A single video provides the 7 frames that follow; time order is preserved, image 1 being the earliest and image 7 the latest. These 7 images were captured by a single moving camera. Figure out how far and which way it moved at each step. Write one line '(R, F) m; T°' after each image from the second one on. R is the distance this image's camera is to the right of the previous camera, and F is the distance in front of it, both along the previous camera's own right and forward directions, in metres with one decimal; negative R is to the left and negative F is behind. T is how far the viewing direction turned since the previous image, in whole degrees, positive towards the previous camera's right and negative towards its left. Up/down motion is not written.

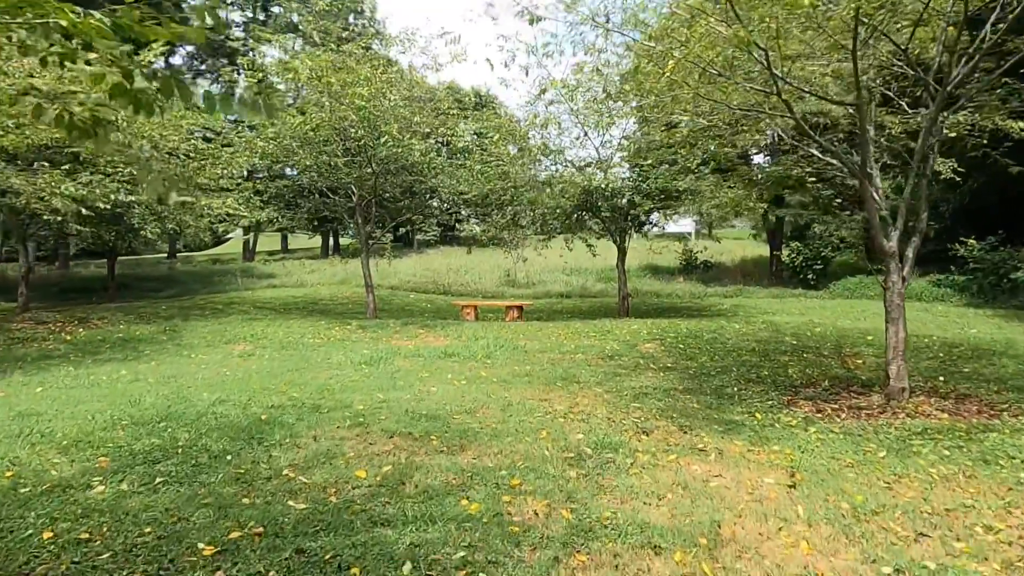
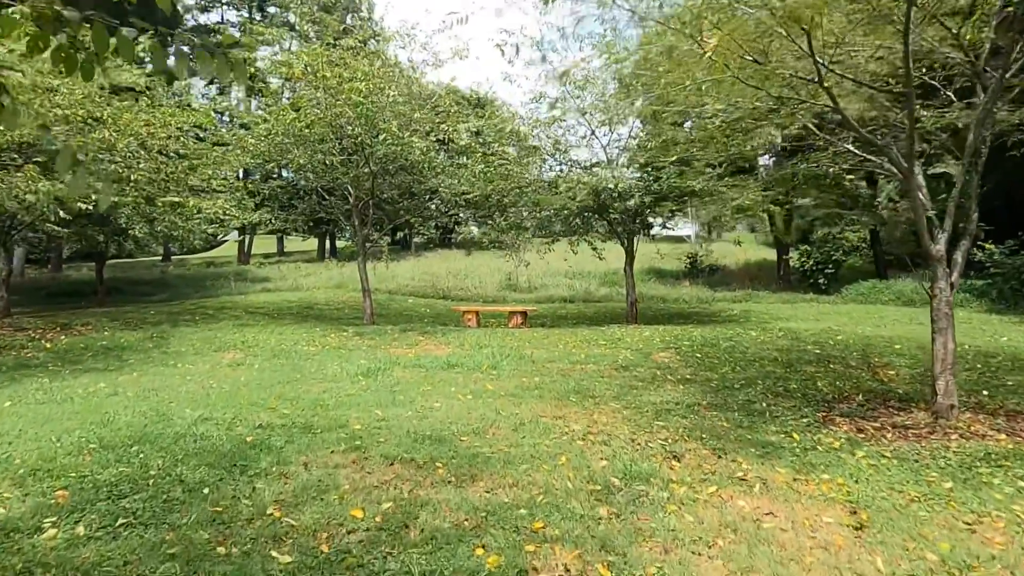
(-0.1, +0.6) m; 0°
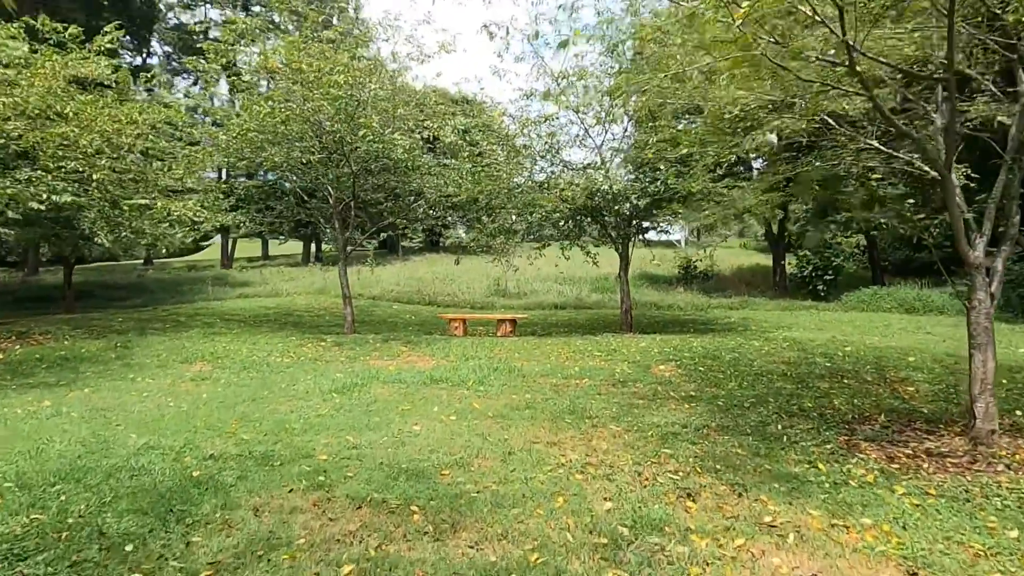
(0.0, +0.7) m; +1°
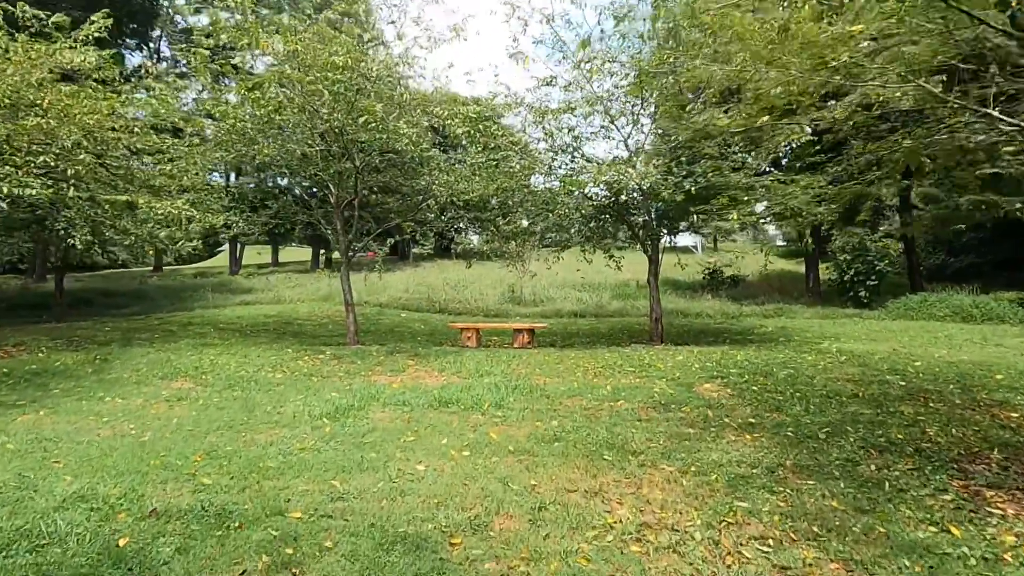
(-0.1, +1.2) m; -1°
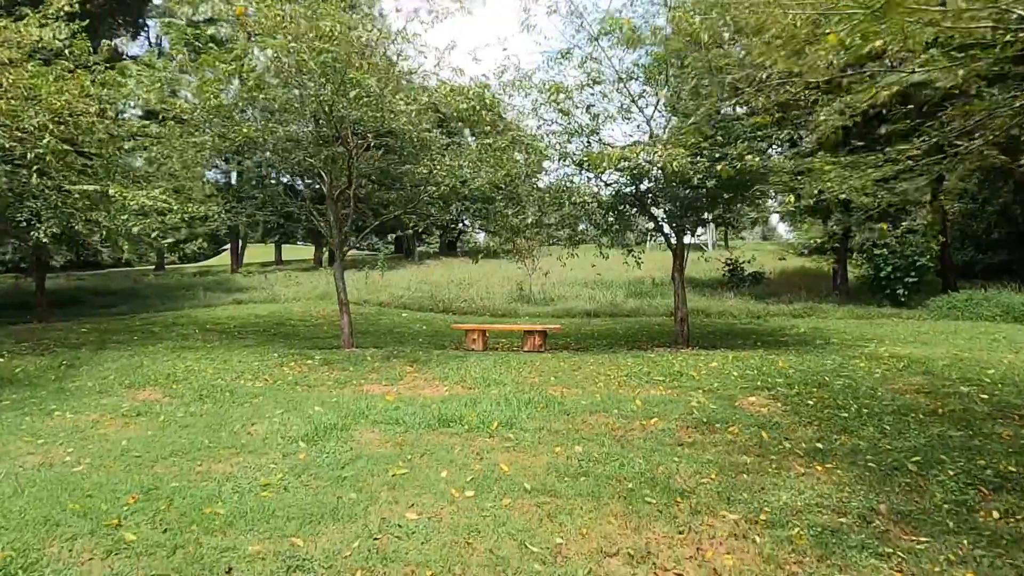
(-0.1, +1.1) m; -1°
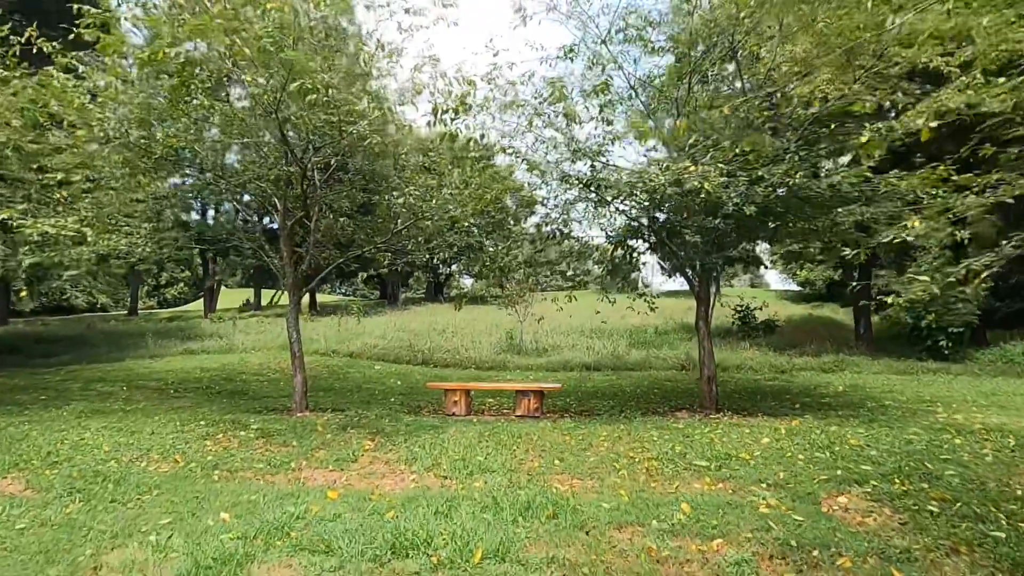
(0.0, +1.9) m; +1°
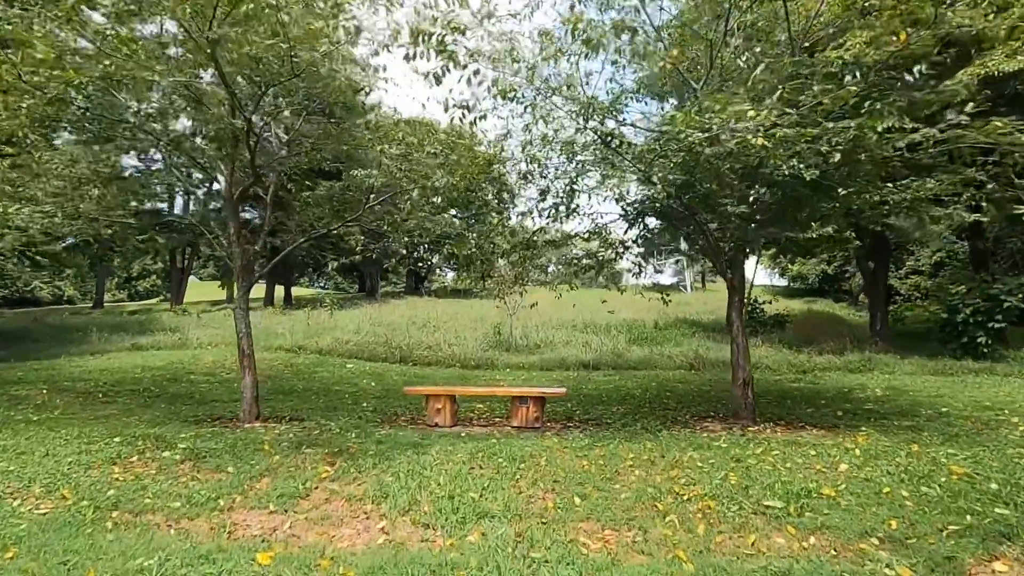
(-0.2, +1.6) m; +2°
